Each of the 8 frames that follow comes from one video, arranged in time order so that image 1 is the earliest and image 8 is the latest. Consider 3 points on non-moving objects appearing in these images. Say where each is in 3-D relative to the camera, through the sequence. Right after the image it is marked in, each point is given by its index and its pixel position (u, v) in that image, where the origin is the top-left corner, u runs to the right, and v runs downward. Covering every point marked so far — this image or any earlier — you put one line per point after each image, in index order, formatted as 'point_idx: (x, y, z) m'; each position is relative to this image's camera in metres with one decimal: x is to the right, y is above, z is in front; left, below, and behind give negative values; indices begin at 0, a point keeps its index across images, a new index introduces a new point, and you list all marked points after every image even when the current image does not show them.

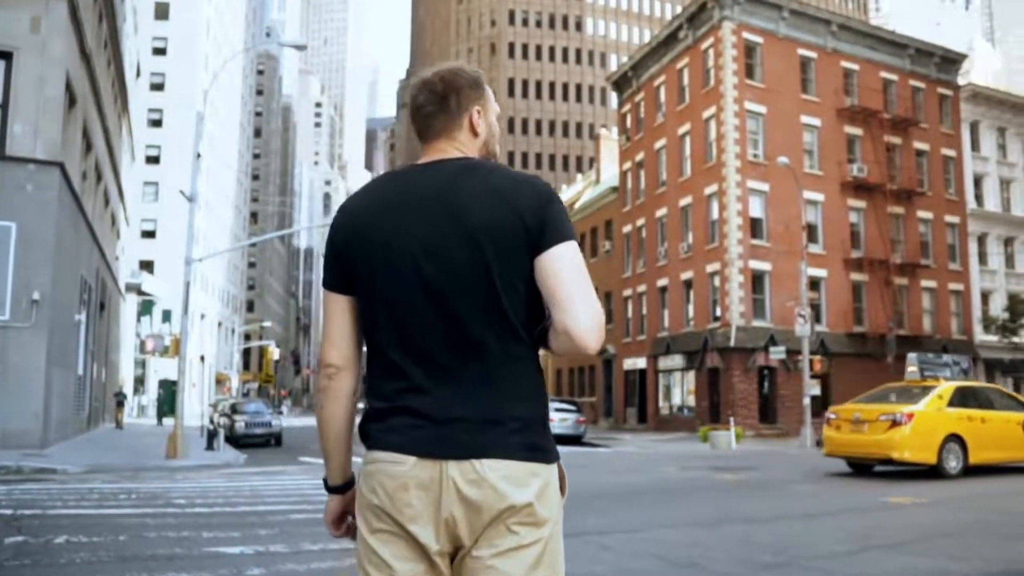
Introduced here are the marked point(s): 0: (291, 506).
0: (-3.3, -3.2, +15.2) m
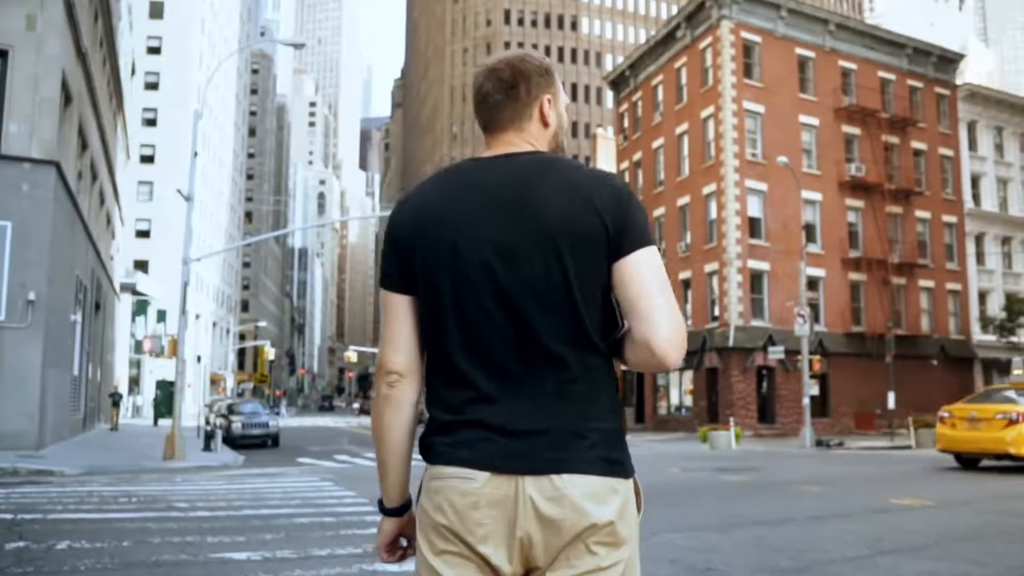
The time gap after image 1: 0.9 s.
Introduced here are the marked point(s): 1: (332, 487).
0: (-3.2, -3.2, +15.0) m
1: (-3.4, -3.8, +19.3) m
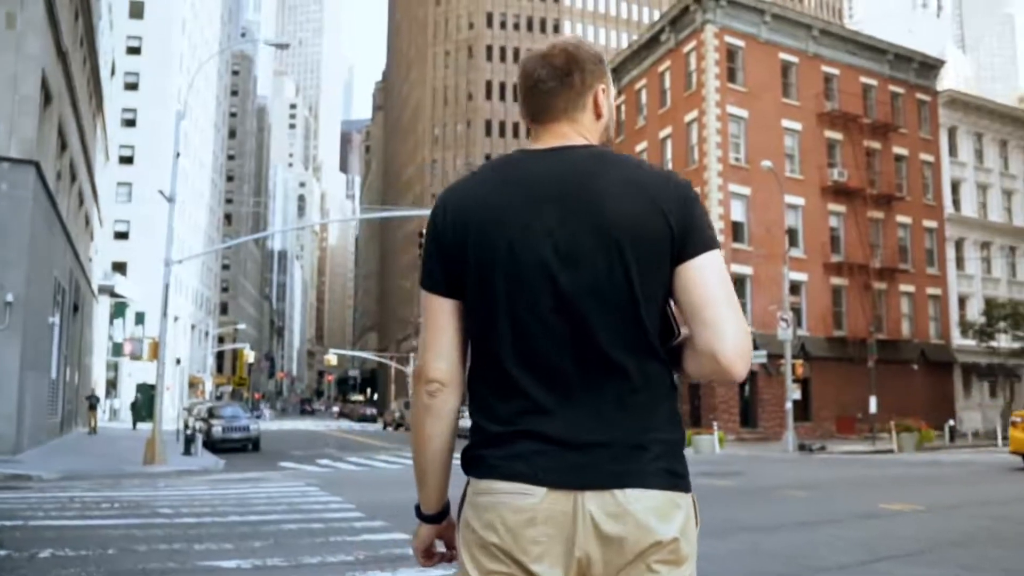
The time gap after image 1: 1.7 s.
0: (-3.3, -3.3, +14.7) m
1: (-3.6, -3.8, +19.1) m
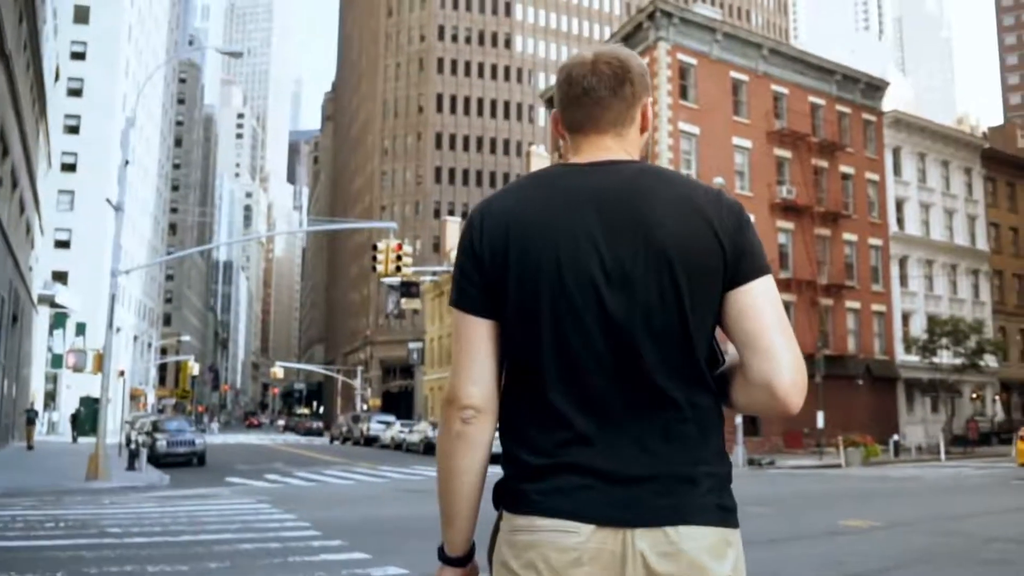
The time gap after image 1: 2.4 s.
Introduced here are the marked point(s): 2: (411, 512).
0: (-3.9, -3.4, +14.3) m
1: (-4.4, -4.0, +18.6) m
2: (-1.8, -3.9, +17.8) m
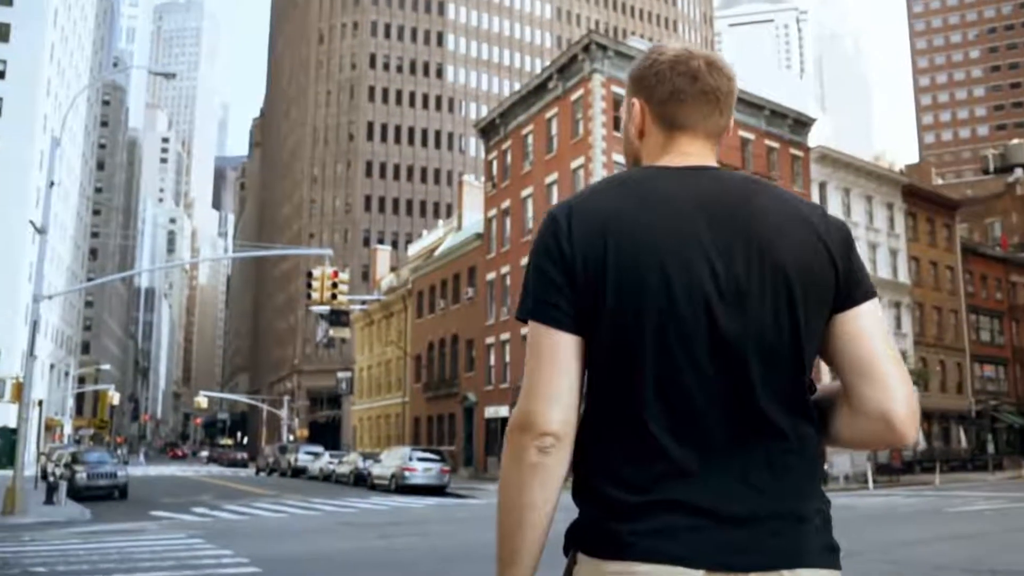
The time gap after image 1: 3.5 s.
0: (-4.6, -3.8, +13.6) m
1: (-5.4, -4.5, +17.9) m
2: (-2.7, -4.3, +17.2) m
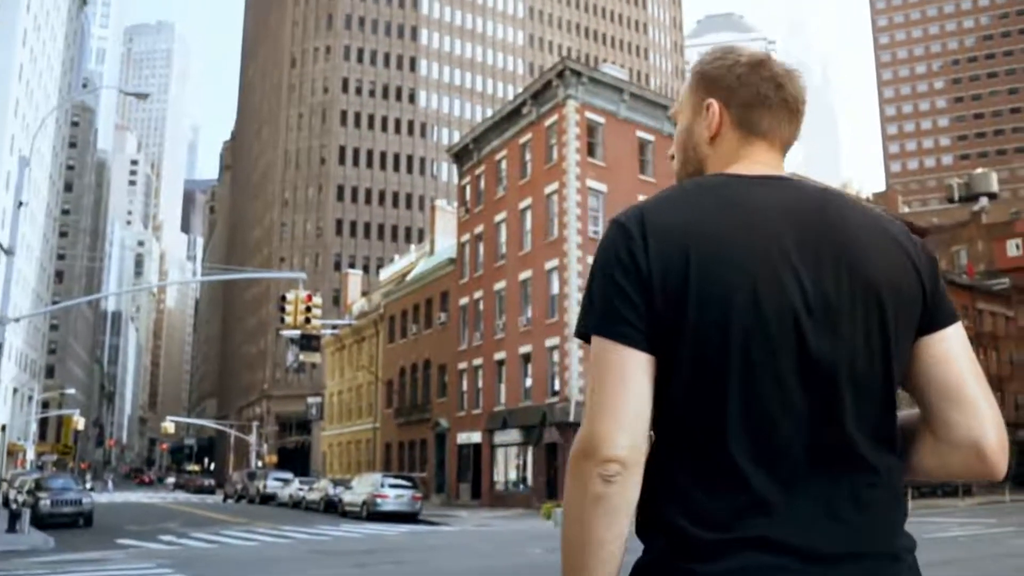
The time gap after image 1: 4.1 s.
0: (-4.8, -4.1, +13.2) m
1: (-5.8, -4.9, +17.4) m
2: (-3.0, -4.7, +16.8) m
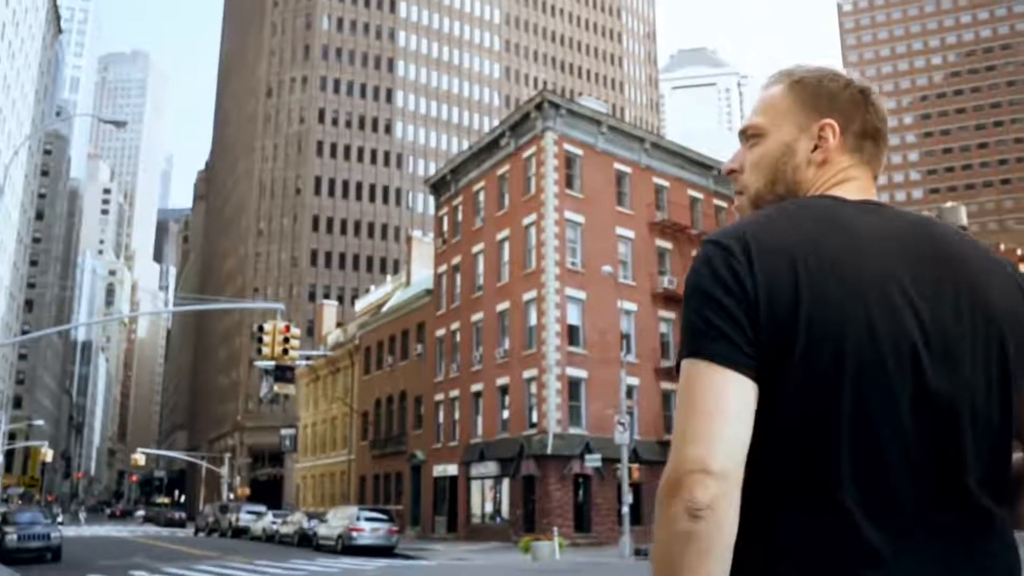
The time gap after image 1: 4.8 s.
0: (-4.9, -4.4, +12.8) m
1: (-6.0, -5.4, +17.0) m
2: (-3.3, -5.2, +16.5) m
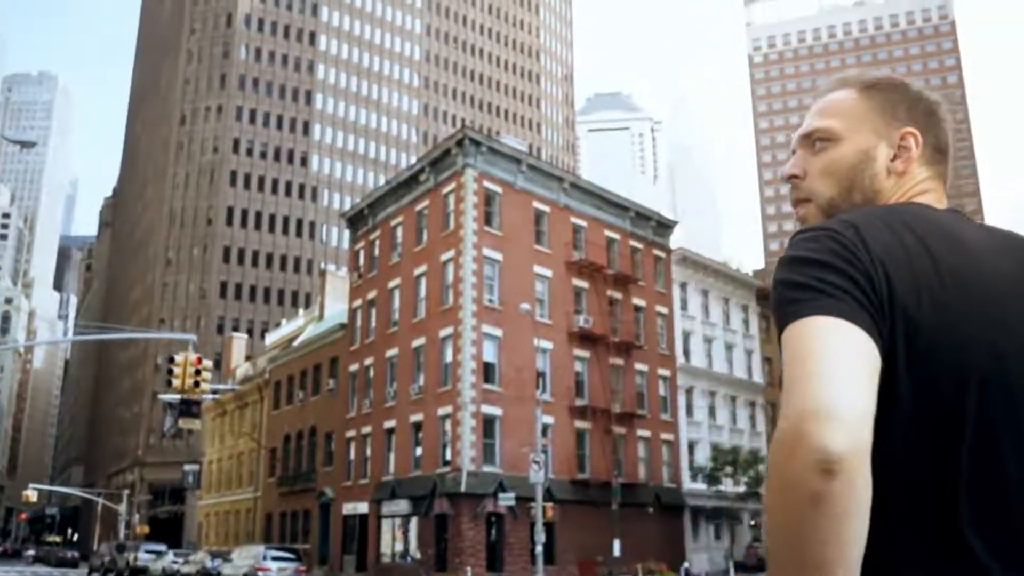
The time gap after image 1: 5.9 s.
0: (-5.8, -4.7, +12.0) m
1: (-7.3, -5.8, +16.1) m
2: (-4.5, -5.7, +15.8) m
